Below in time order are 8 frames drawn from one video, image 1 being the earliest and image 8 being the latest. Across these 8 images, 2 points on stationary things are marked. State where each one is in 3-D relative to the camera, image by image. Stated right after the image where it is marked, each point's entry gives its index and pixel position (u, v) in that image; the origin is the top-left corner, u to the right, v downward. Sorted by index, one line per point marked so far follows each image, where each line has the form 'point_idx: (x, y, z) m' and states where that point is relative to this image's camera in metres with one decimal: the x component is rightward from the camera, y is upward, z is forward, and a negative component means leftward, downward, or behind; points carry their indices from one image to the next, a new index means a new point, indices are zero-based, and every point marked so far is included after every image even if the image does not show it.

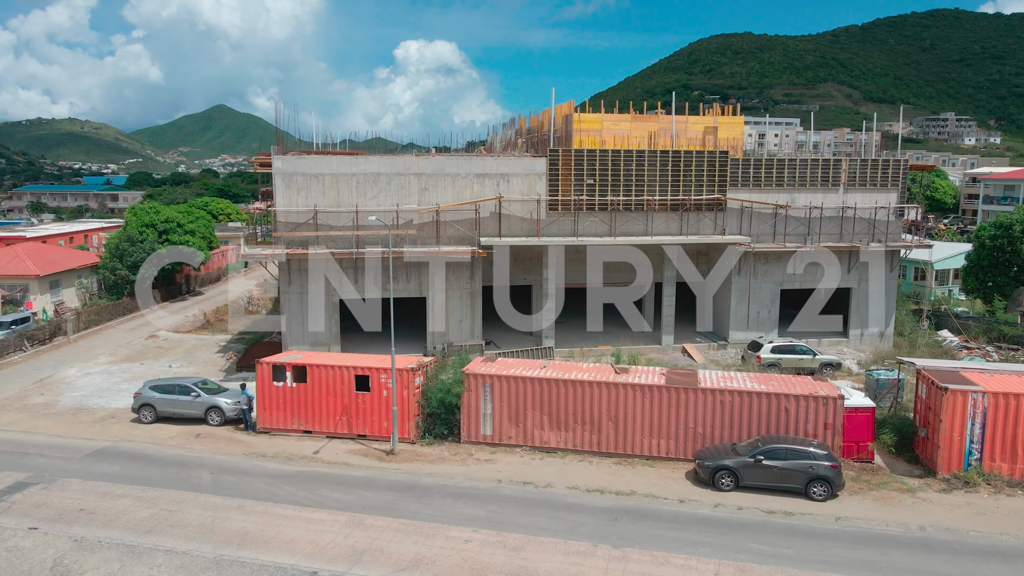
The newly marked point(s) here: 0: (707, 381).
0: (+4.9, -2.3, +18.4) m
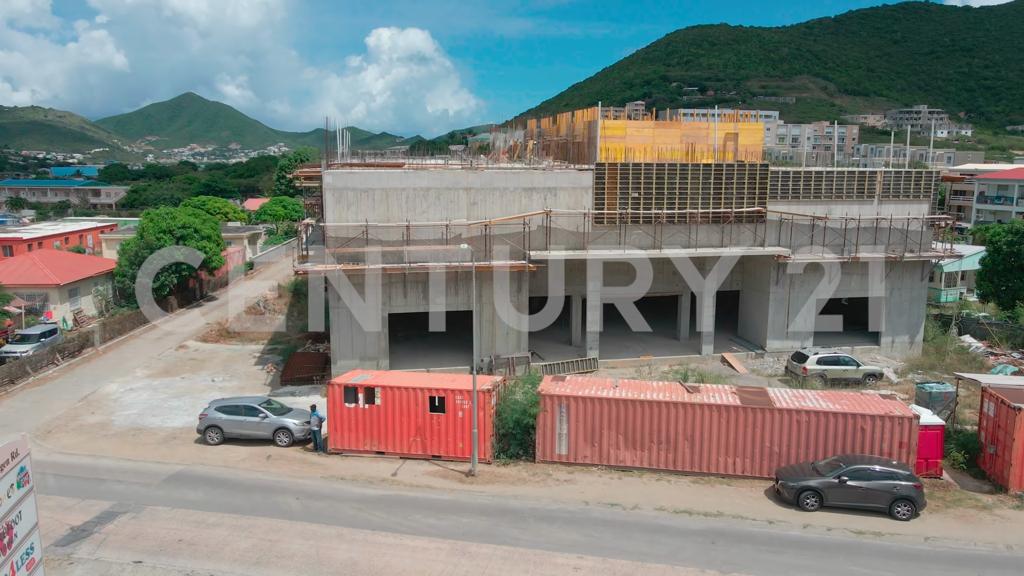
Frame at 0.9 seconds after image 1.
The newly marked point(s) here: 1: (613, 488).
0: (+6.9, -2.9, +18.8) m
1: (+2.5, -4.9, +18.1) m
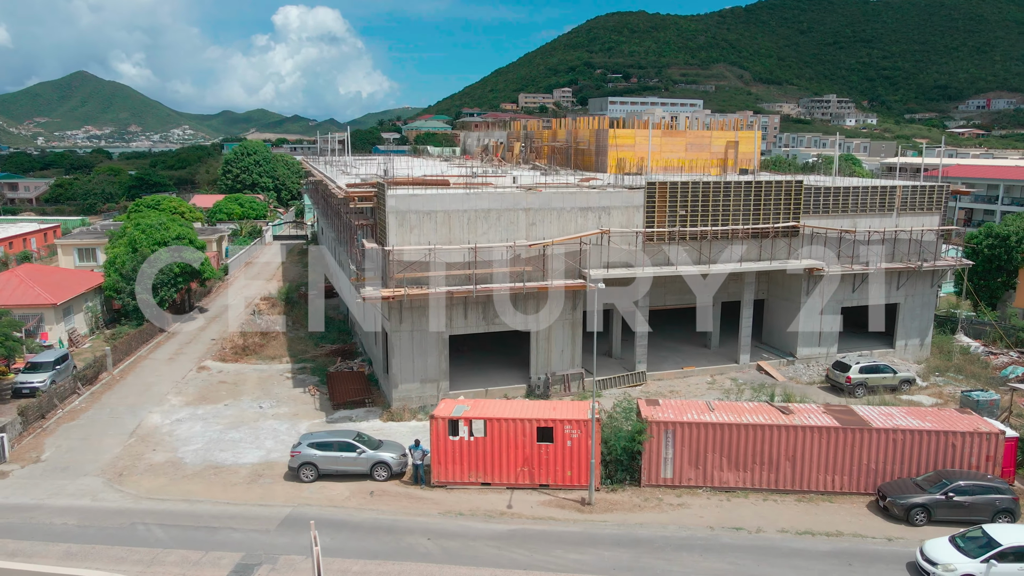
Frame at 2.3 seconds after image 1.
0: (+9.8, -3.6, +20.0) m
1: (+5.6, -5.7, +18.8) m
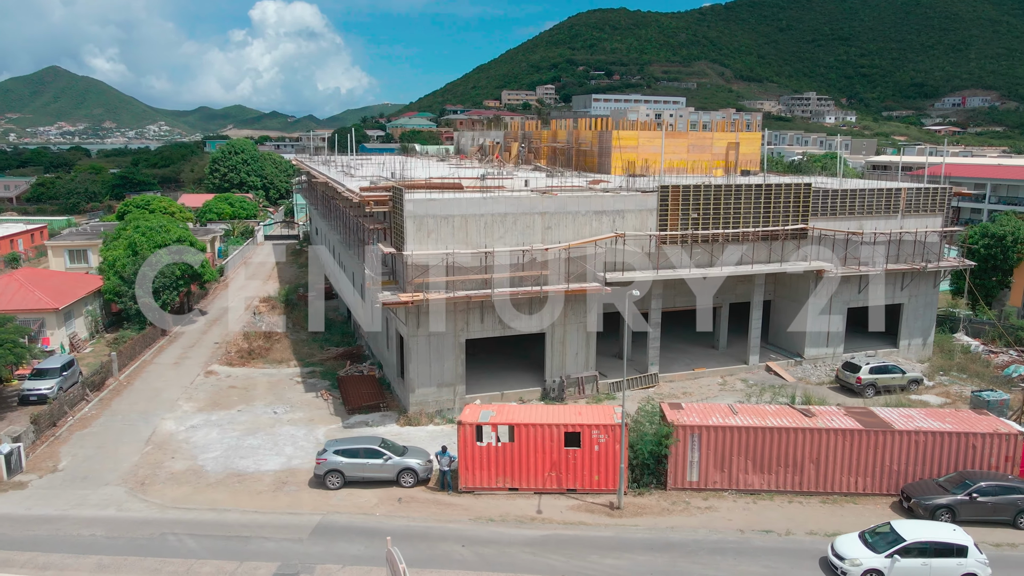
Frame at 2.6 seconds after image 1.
0: (+10.5, -3.7, +20.3) m
1: (+6.4, -5.9, +19.1) m
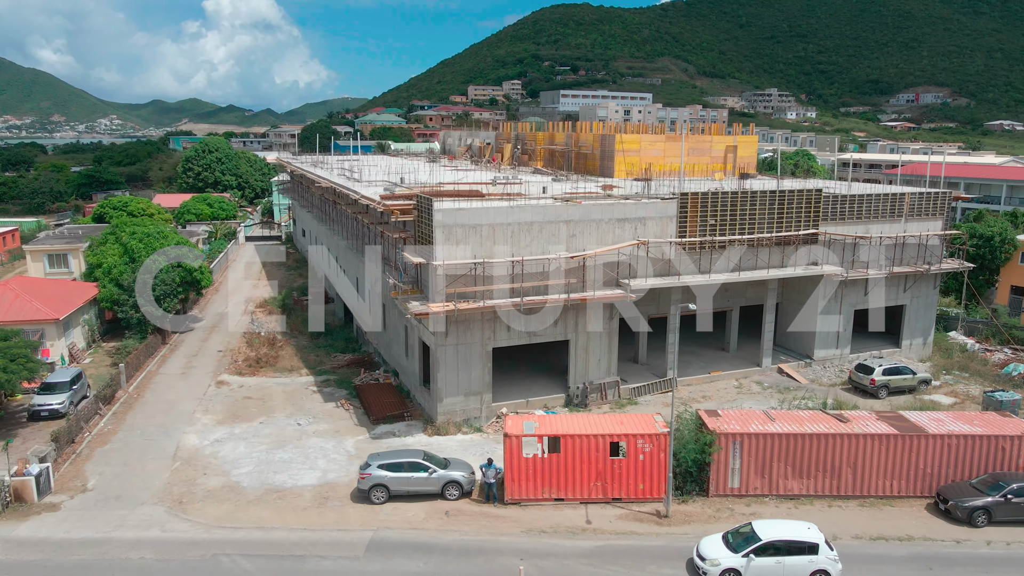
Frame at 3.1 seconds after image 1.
0: (+11.8, -3.9, +20.9) m
1: (+7.7, -6.2, +19.5) m
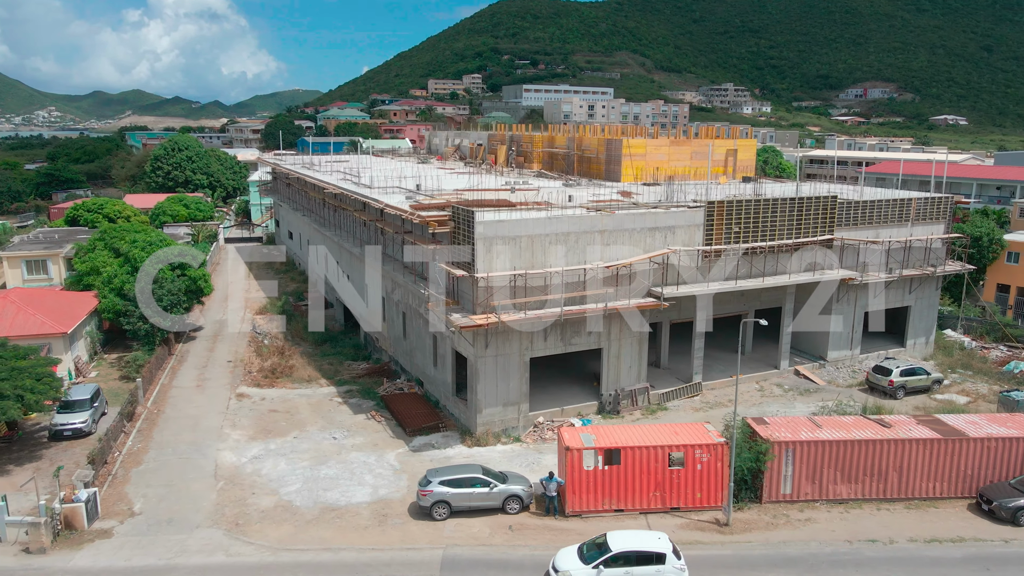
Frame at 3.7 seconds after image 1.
0: (+13.4, -4.2, +21.8) m
1: (+9.4, -6.5, +20.2) m
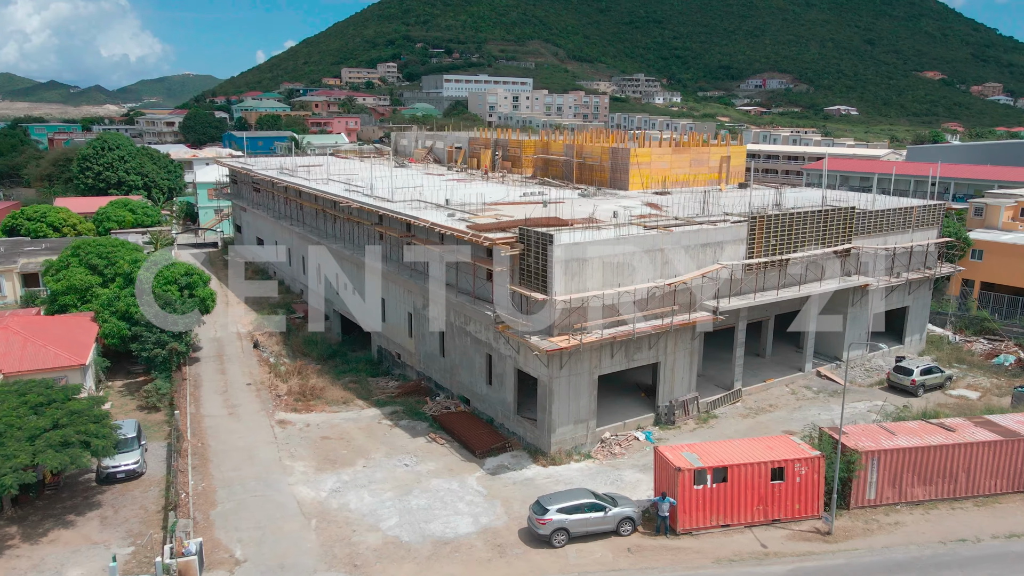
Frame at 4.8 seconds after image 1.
0: (+16.3, -4.6, +23.9) m
1: (+12.7, -7.0, +21.8) m
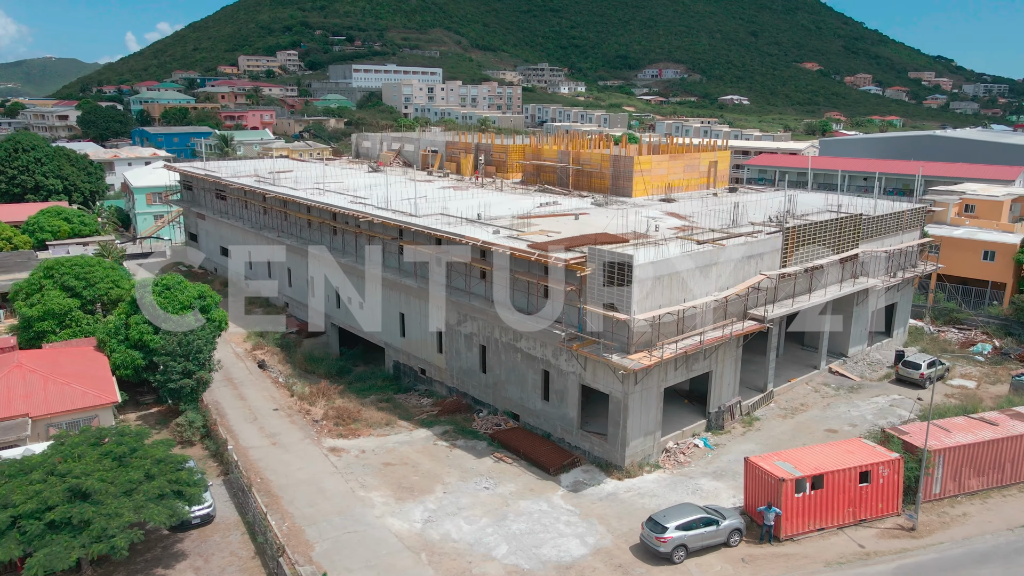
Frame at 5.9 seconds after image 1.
0: (+19.2, -4.8, +26.5) m
1: (+15.9, -7.3, +24.0) m
